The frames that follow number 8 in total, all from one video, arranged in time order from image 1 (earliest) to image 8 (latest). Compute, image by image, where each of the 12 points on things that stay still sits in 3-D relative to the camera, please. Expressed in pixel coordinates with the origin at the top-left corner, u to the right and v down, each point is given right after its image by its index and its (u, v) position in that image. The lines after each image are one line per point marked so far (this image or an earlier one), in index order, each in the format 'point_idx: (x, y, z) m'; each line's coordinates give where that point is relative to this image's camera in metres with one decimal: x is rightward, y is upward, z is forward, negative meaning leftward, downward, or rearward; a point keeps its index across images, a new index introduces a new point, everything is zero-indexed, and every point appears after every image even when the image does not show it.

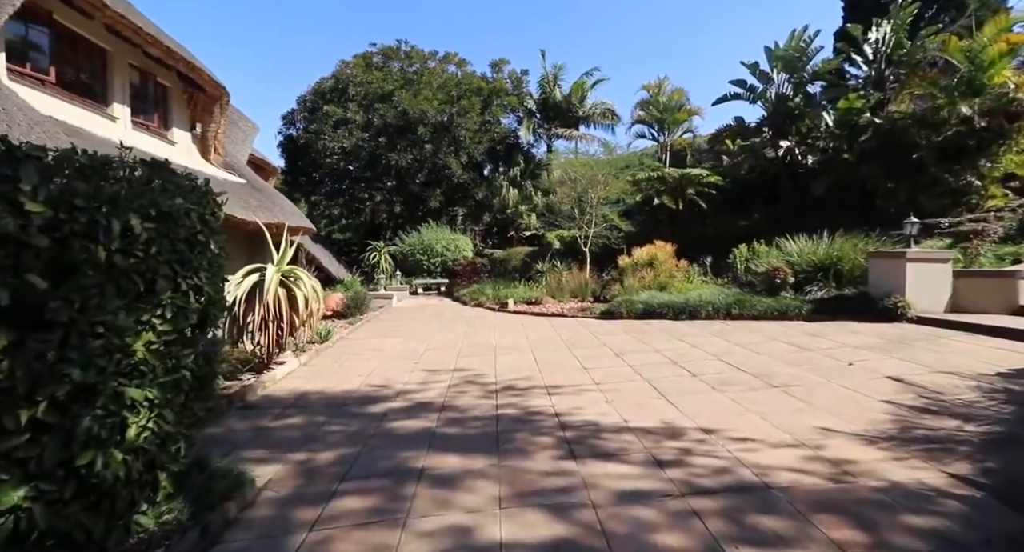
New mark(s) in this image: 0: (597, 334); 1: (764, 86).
0: (+1.3, -0.9, +8.1) m
1: (+7.5, +5.7, +15.4) m
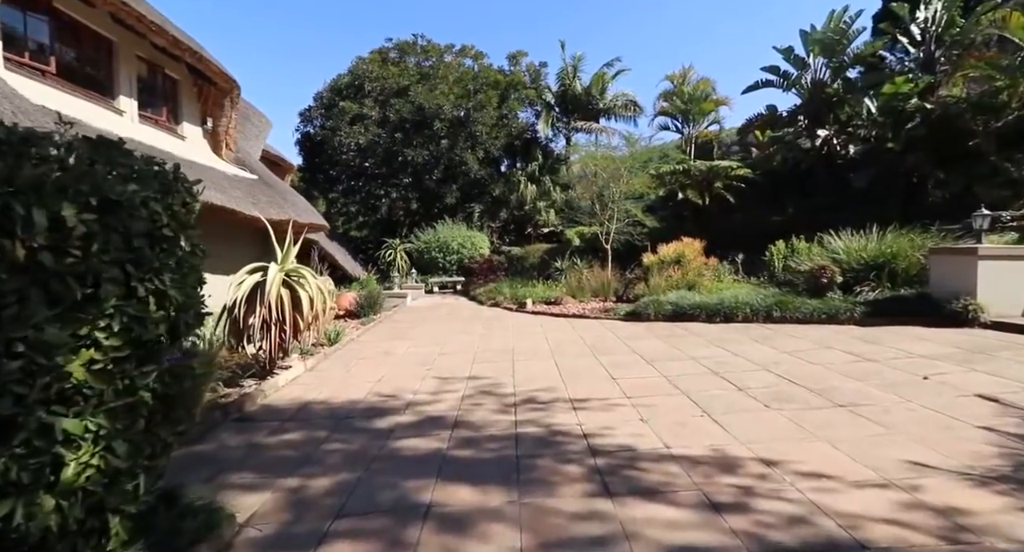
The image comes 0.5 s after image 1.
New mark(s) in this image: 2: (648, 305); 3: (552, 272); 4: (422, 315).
0: (+1.6, -0.9, +7.5) m
1: (+8.0, +5.7, +14.6) m
2: (+2.4, -0.5, +8.9) m
3: (+1.2, +0.1, +15.6) m
4: (-2.1, -0.9, +11.9) m
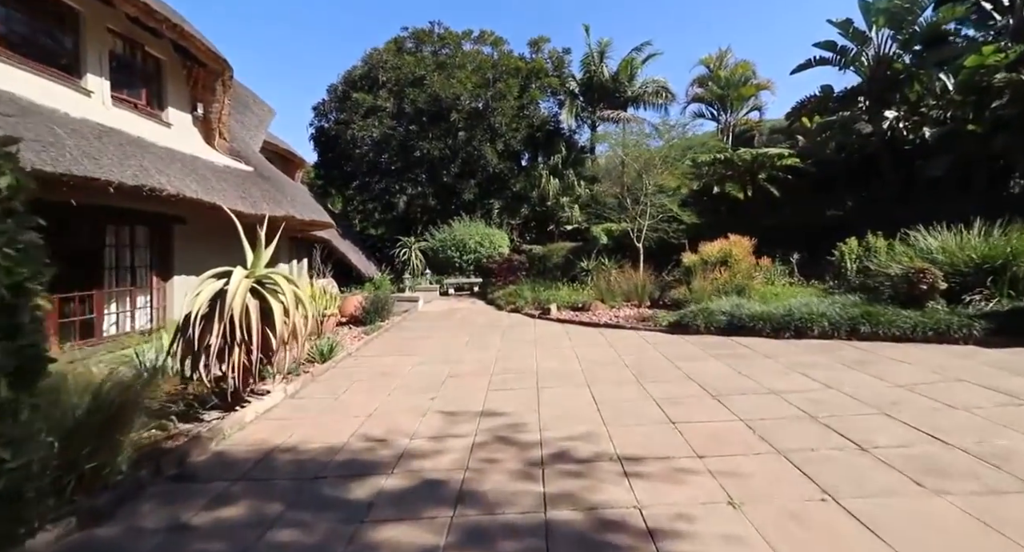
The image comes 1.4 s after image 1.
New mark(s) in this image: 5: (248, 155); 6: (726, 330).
0: (+1.9, -1.0, +6.1) m
1: (+8.6, +5.7, +13.0) m
2: (+2.7, -0.6, +7.6) m
3: (+1.8, +0.1, +14.2) m
4: (-1.7, -0.9, +10.7) m
5: (-5.8, +2.7, +11.2) m
6: (+3.0, -0.8, +7.2) m
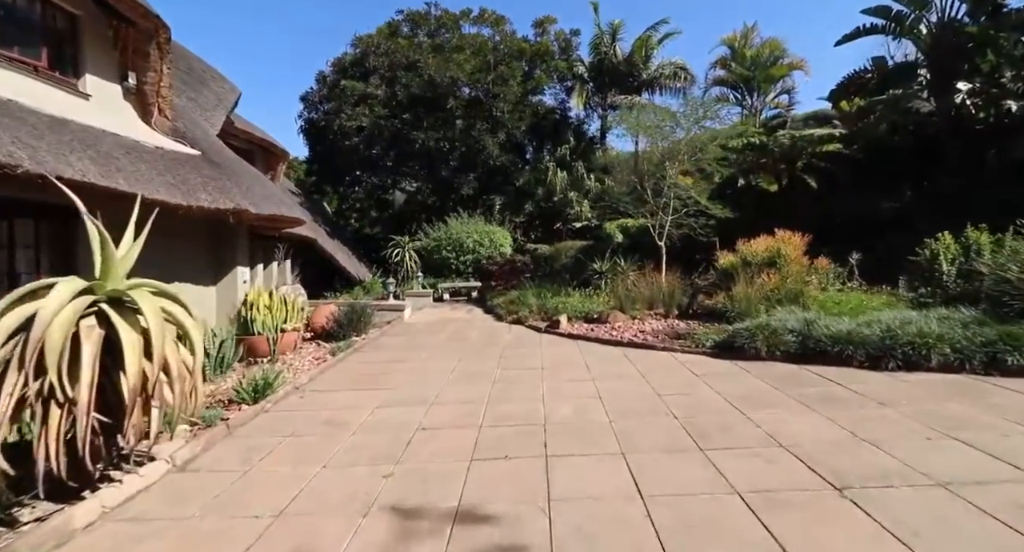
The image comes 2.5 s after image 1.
0: (+1.9, -1.0, +4.3) m
1: (+8.6, +5.6, +11.1) m
2: (+2.7, -0.6, +5.7) m
3: (+1.8, 0.0, +12.4) m
4: (-1.7, -1.0, +8.9) m
5: (-5.8, +2.6, +9.5) m
6: (+3.0, -0.8, +5.4) m
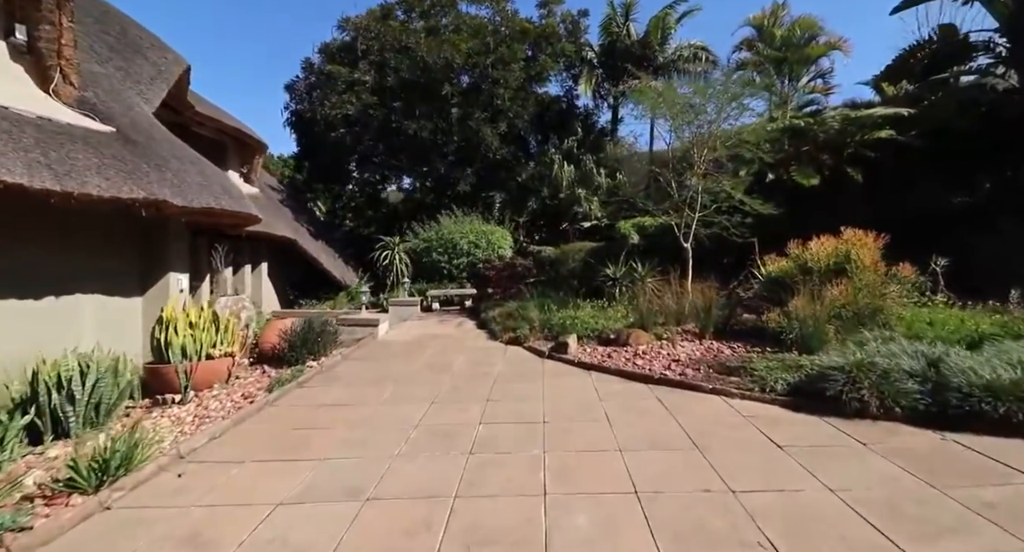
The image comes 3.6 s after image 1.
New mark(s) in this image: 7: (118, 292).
0: (+1.8, -1.2, +2.5) m
1: (+8.6, +5.4, +9.2) m
2: (+2.6, -0.8, +3.9) m
3: (+1.8, -0.1, +10.6) m
4: (-1.7, -1.2, +7.1) m
5: (-5.9, +2.5, +7.7) m
6: (+2.9, -1.0, +3.6) m
7: (-5.4, -0.2, +7.1) m
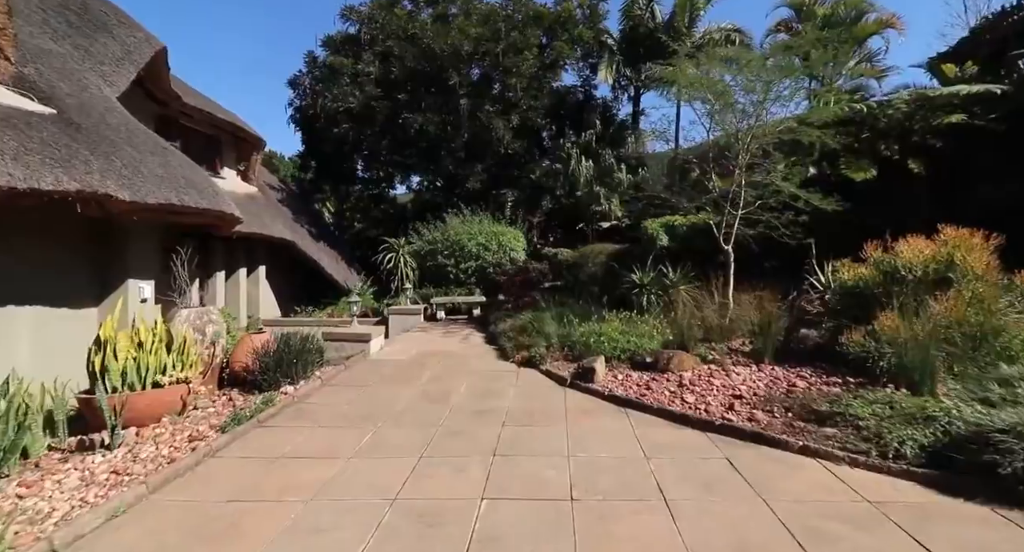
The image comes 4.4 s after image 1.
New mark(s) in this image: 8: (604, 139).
0: (+1.8, -1.2, +1.2) m
1: (+8.8, +5.3, +7.8) m
2: (+2.7, -0.9, +2.6) m
3: (+2.0, -0.2, +9.3) m
4: (-1.6, -1.3, +5.9) m
5: (-5.7, +2.4, +6.6) m
6: (+2.9, -1.0, +2.3) m
7: (-5.2, -0.3, +6.0) m
8: (+3.0, +4.4, +16.7) m
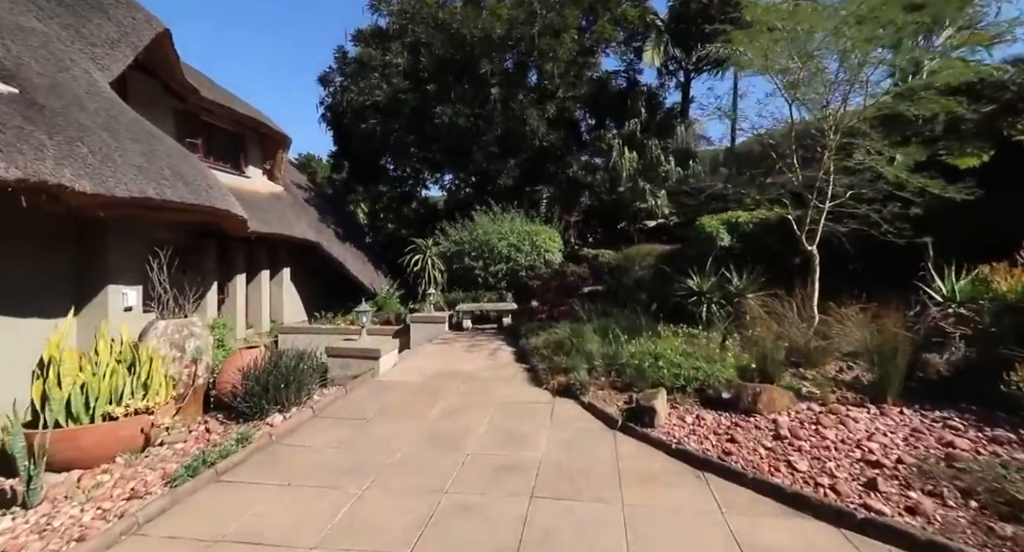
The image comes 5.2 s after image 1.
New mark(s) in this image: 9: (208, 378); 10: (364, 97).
0: (+1.8, -1.3, -0.2) m
1: (+9.2, +5.2, +5.9) m
2: (+2.8, -0.9, +1.2) m
3: (+2.6, -0.3, +7.9) m
4: (-1.3, -1.3, +4.7) m
5: (-5.3, +2.3, +5.8) m
6: (+3.0, -1.1, +0.8) m
7: (-4.9, -0.4, +5.1) m
8: (+4.0, +4.3, +15.2) m
9: (-3.5, -1.2, +6.0) m
10: (-4.4, +5.3, +15.4) m
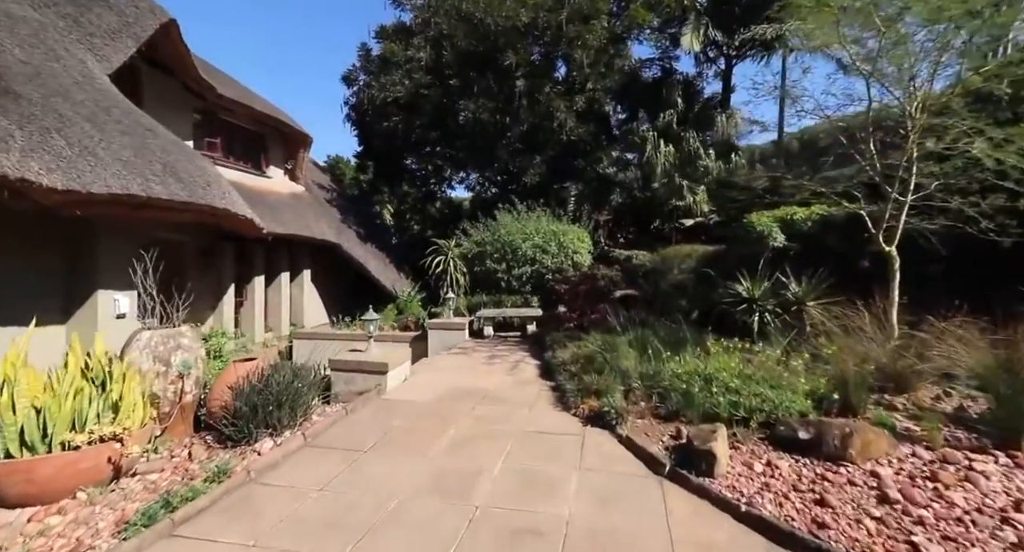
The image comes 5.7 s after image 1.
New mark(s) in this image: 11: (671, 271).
0: (+1.7, -1.4, -1.0) m
1: (+9.4, +5.2, +4.6) m
2: (+2.7, -1.0, +0.2) m
3: (+2.9, -0.4, +7.0) m
4: (-1.1, -1.4, +4.0) m
5: (-5.1, +2.3, +5.3) m
6: (+2.9, -1.2, -0.1) m
7: (-4.7, -0.4, +4.6) m
8: (+4.7, +4.2, +14.2) m
9: (-3.3, -1.2, +5.4) m
10: (-3.6, +5.2, +14.9) m
11: (+2.6, +0.1, +8.5) m
